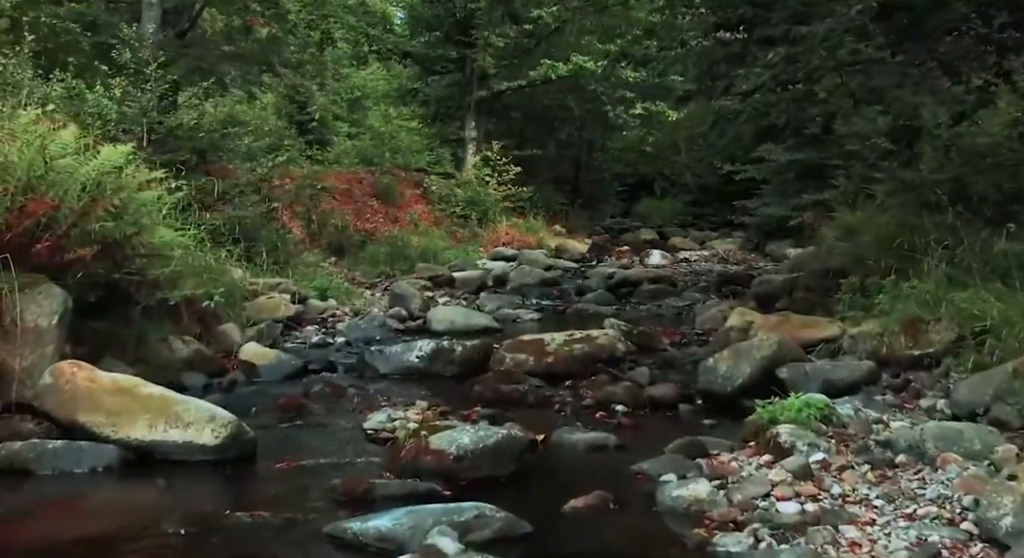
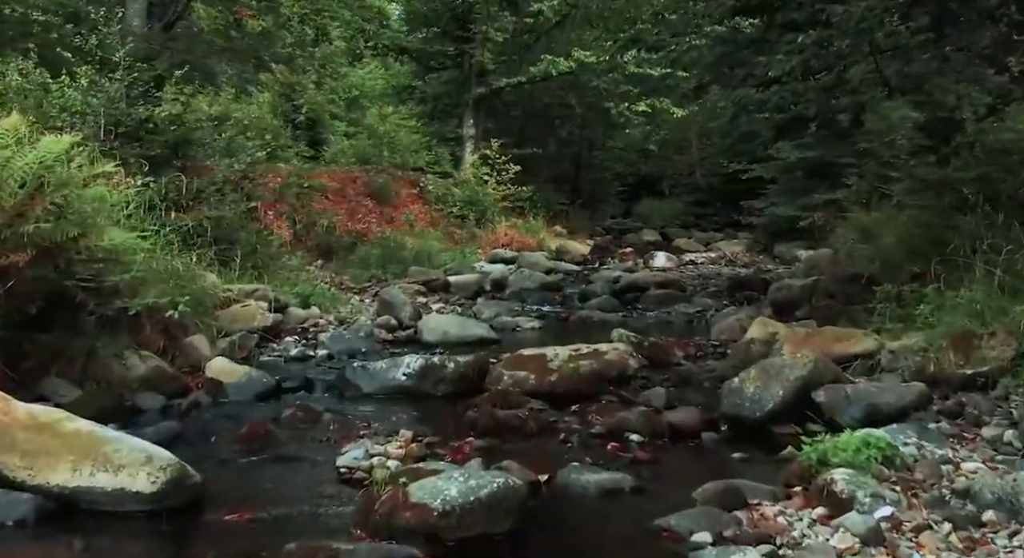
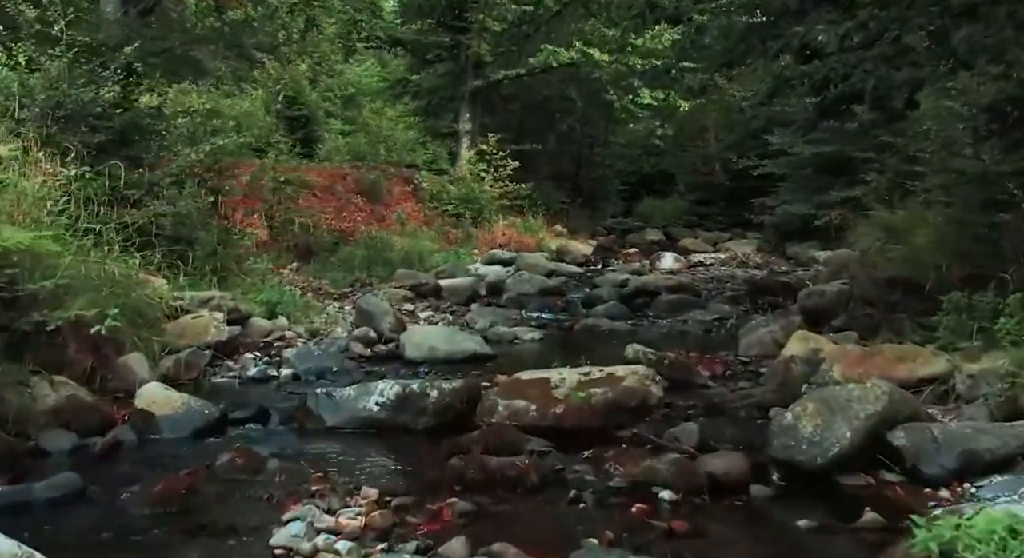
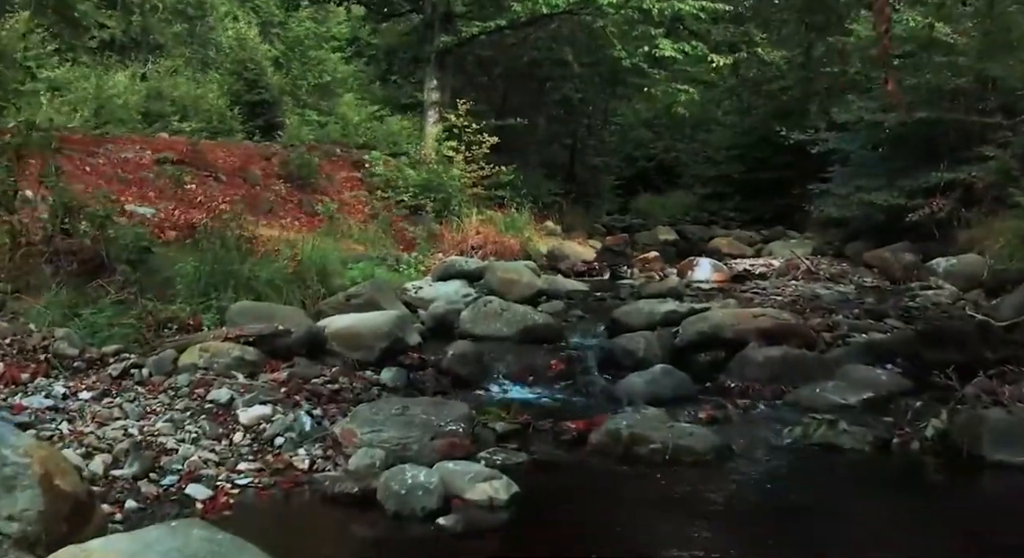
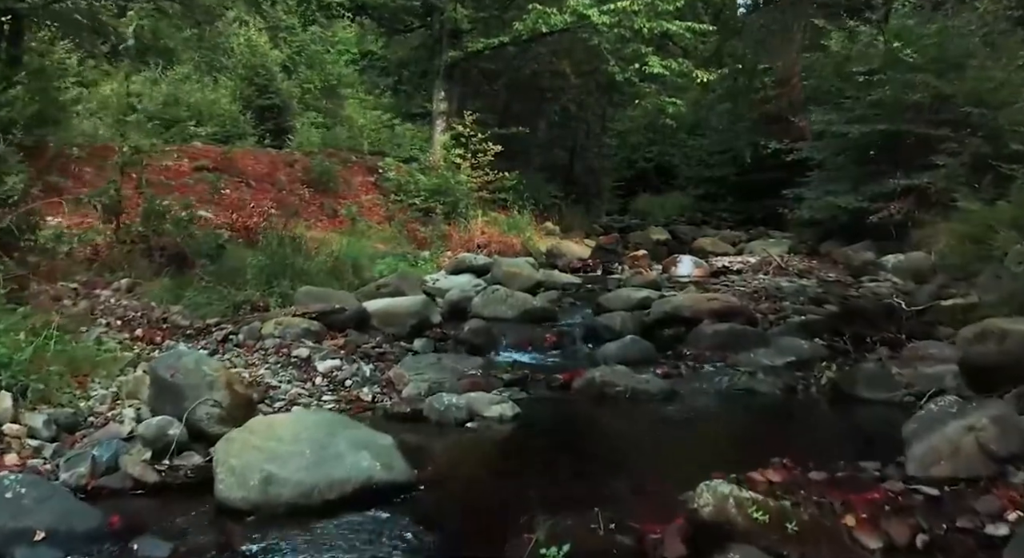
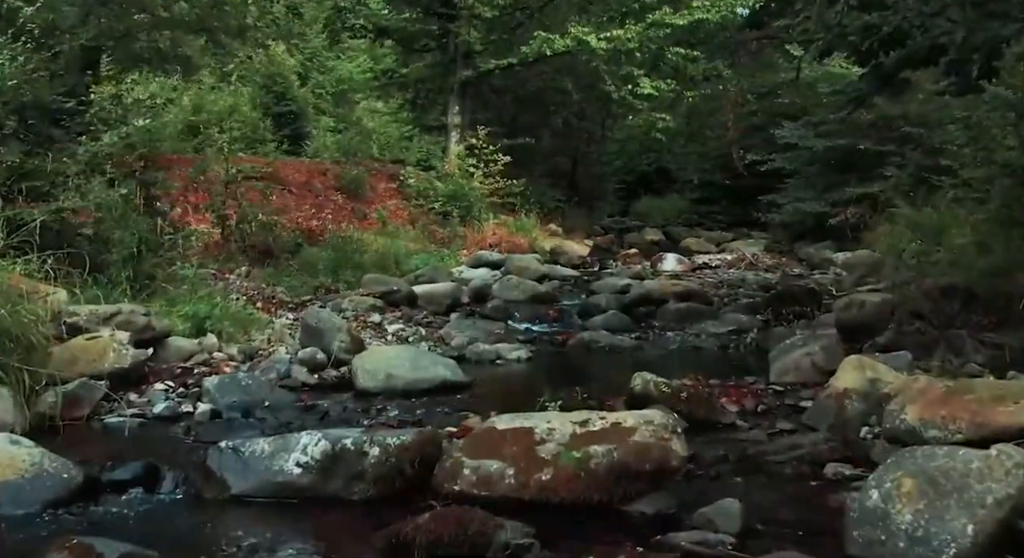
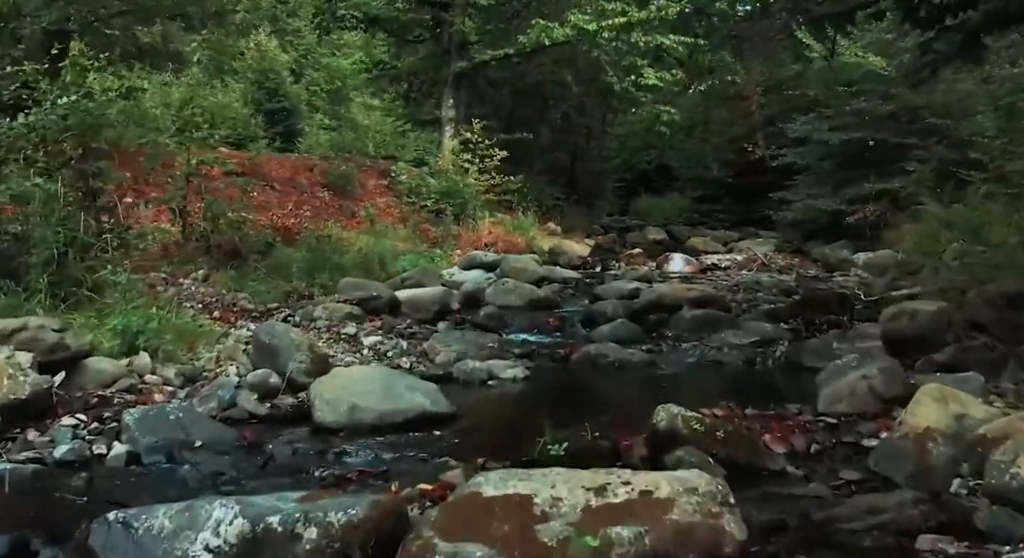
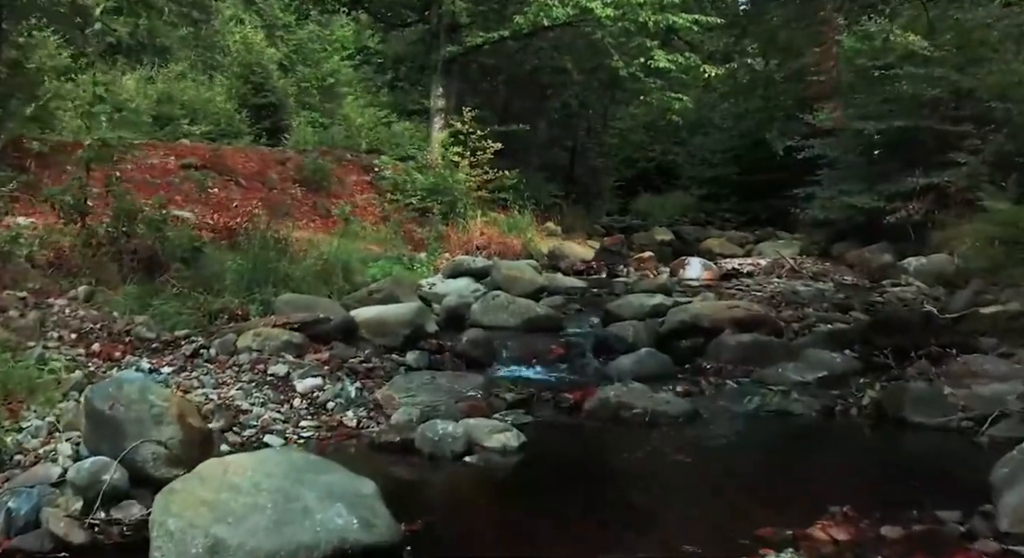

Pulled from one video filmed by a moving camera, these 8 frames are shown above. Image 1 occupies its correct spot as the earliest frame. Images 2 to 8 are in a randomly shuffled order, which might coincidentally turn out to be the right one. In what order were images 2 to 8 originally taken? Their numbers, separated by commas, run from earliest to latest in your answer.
2, 3, 6, 7, 5, 8, 4
